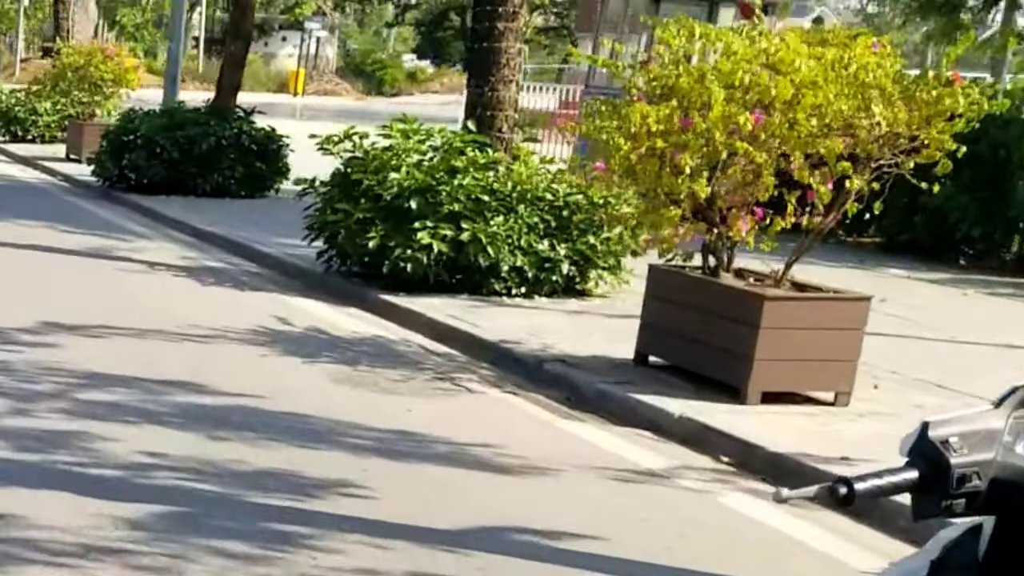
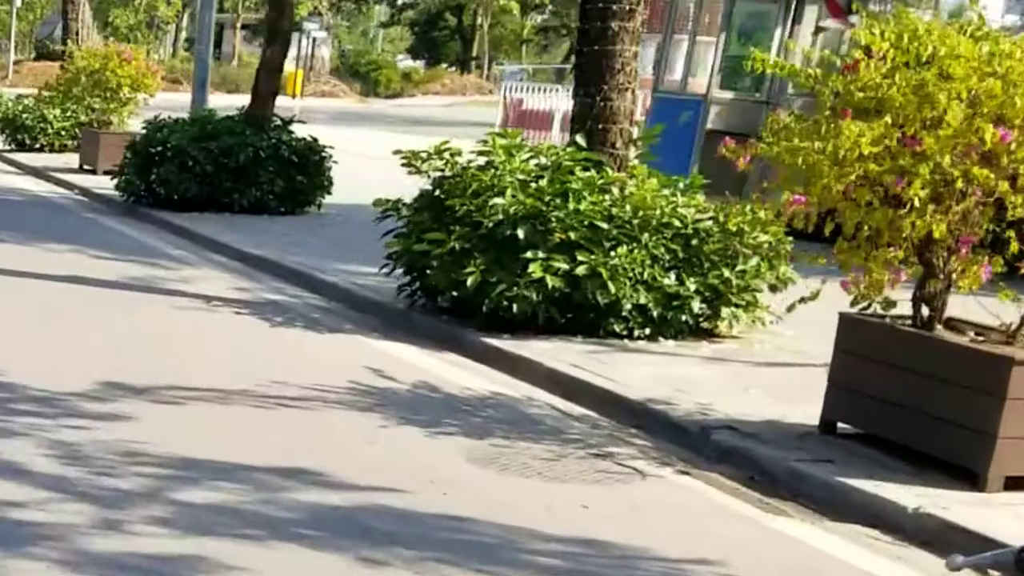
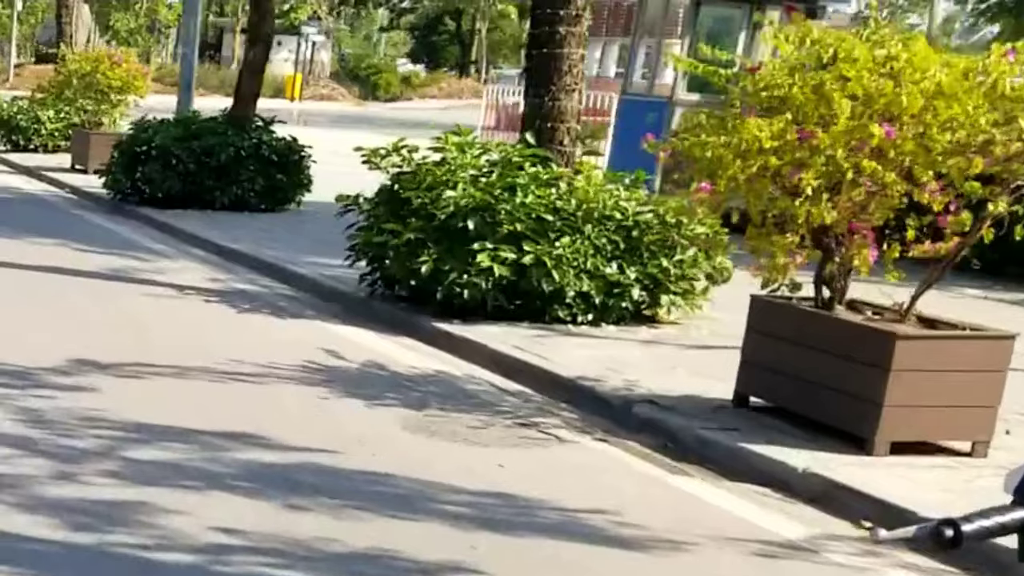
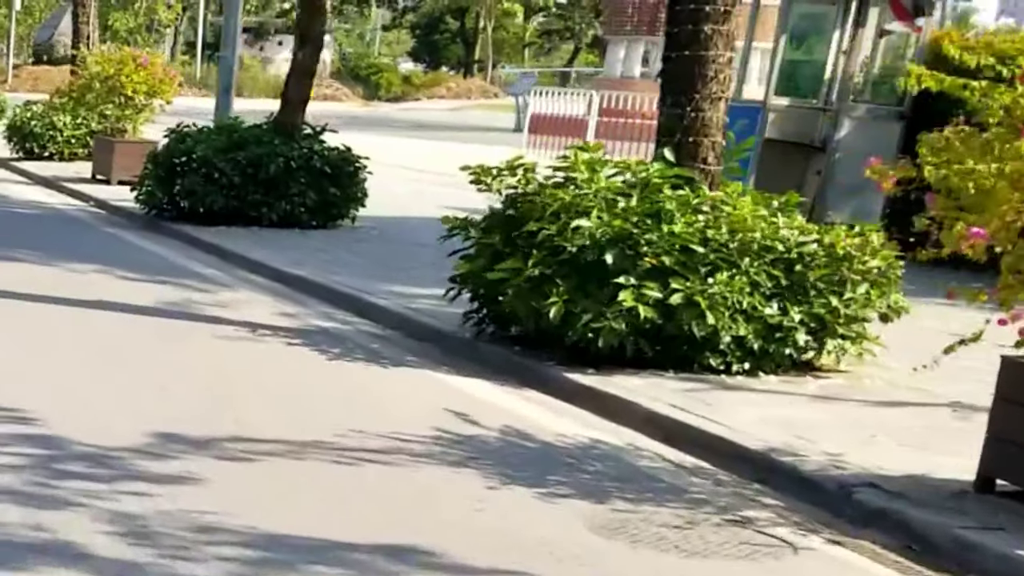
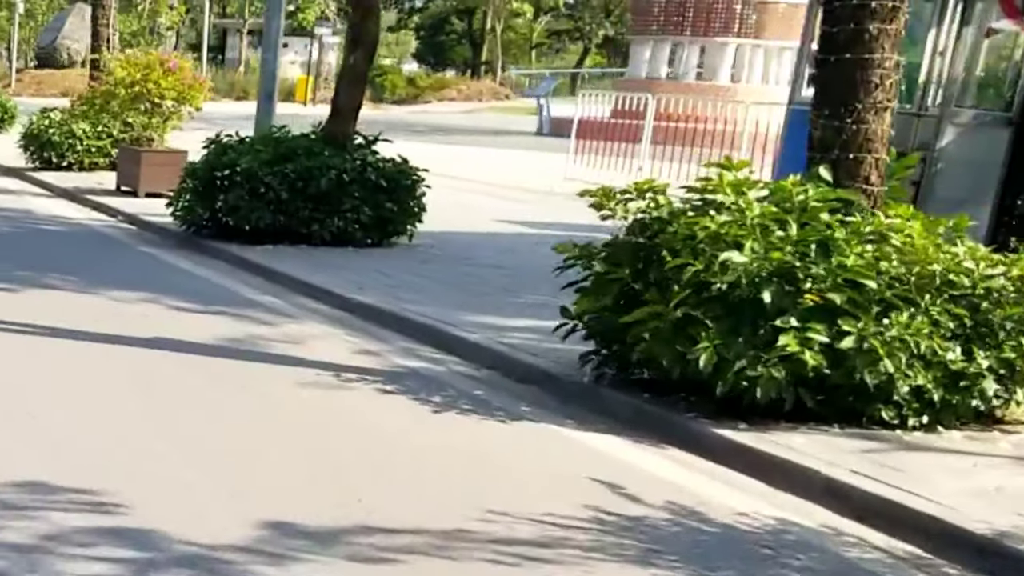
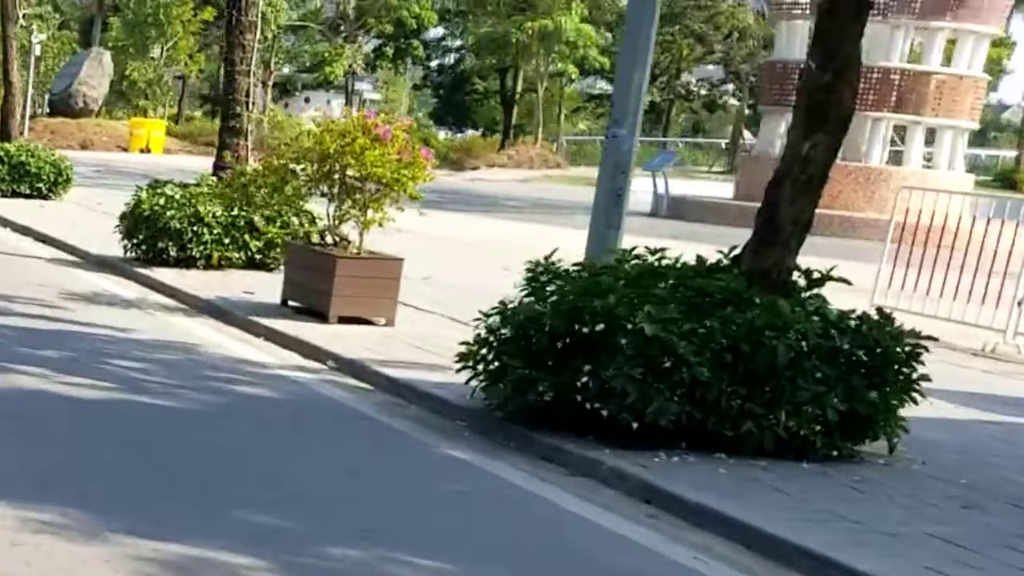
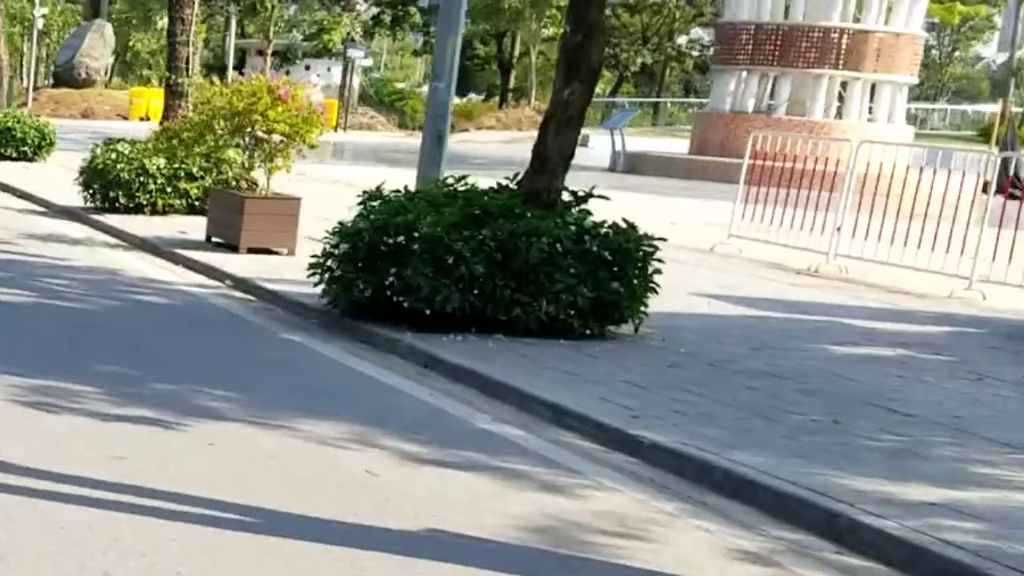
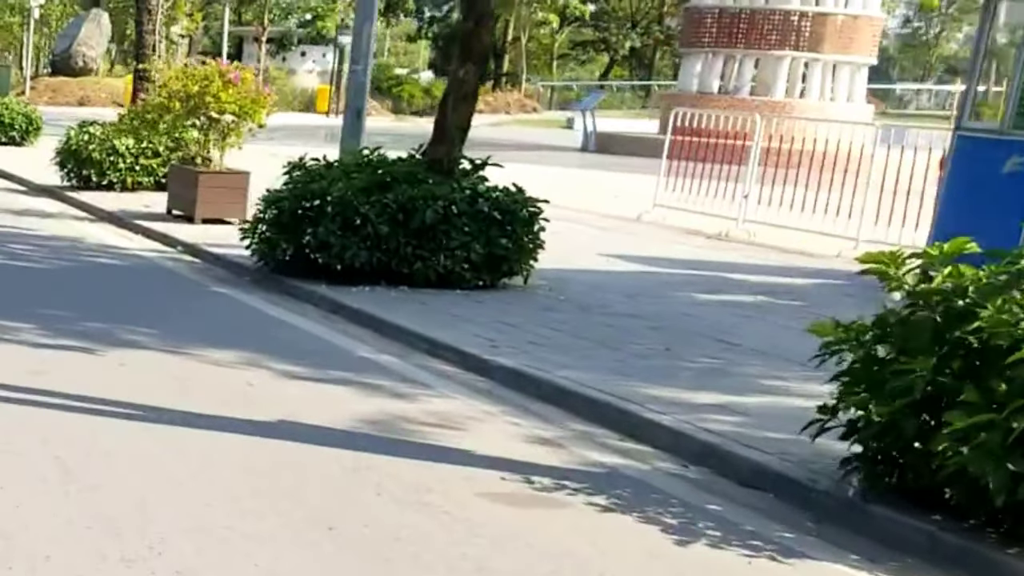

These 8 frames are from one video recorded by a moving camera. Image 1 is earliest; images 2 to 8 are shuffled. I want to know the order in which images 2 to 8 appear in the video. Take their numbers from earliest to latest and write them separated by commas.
3, 2, 4, 5, 8, 7, 6
